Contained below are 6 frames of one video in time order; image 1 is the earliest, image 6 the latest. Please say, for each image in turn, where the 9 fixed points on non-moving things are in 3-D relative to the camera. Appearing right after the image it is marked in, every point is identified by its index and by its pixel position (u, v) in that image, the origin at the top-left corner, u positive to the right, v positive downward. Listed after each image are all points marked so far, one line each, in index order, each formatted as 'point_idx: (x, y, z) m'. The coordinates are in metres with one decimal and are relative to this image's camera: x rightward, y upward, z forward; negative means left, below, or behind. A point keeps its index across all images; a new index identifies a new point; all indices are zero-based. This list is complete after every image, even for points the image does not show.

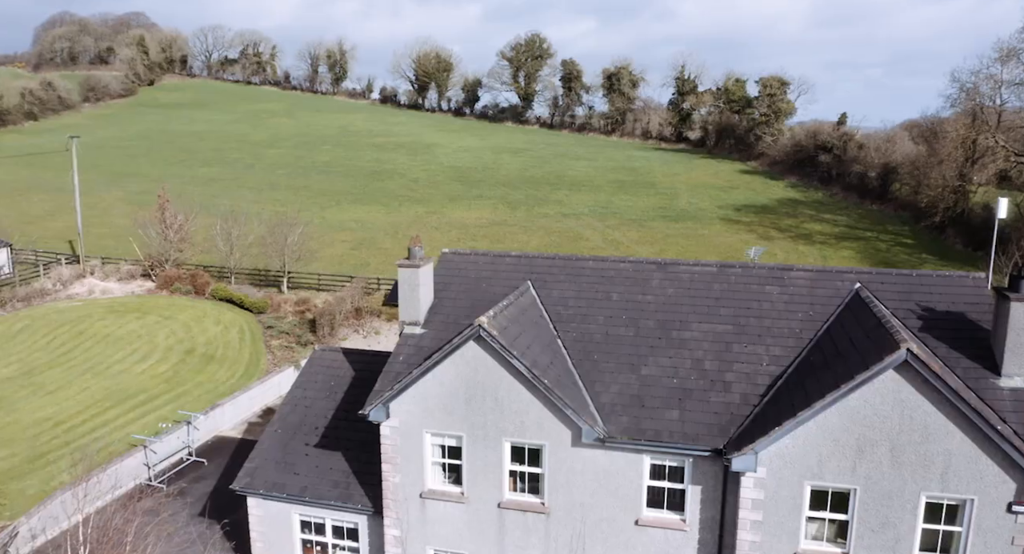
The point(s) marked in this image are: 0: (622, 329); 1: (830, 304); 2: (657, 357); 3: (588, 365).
0: (+2.5, -1.2, +17.7) m
1: (+7.0, -0.6, +17.5) m
2: (+3.1, -1.7, +16.9) m
3: (+1.6, -1.9, +17.0) m
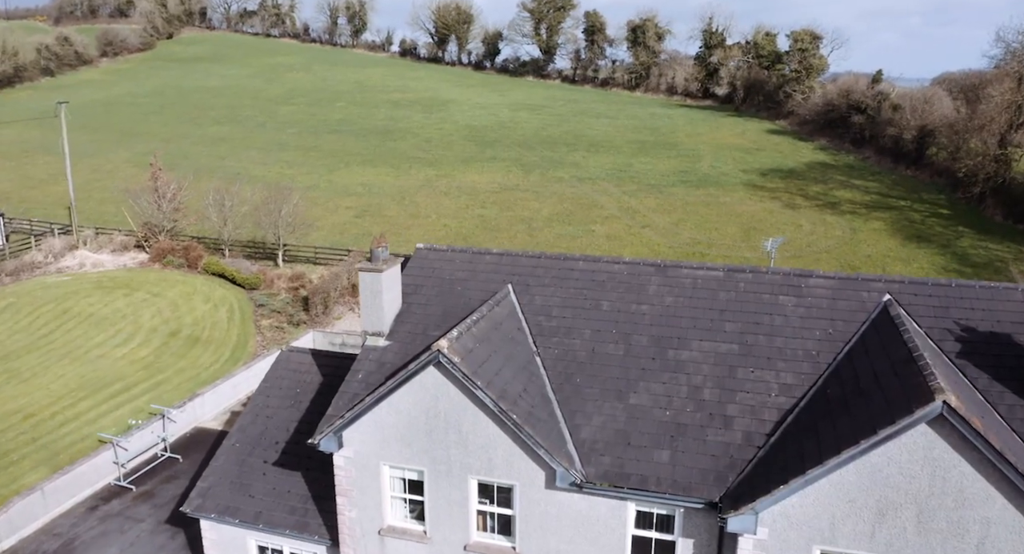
0: (+1.9, -1.3, +15.5) m
1: (+6.4, -0.8, +15.1) m
2: (+2.5, -1.9, +14.7) m
3: (+1.1, -2.1, +14.8) m
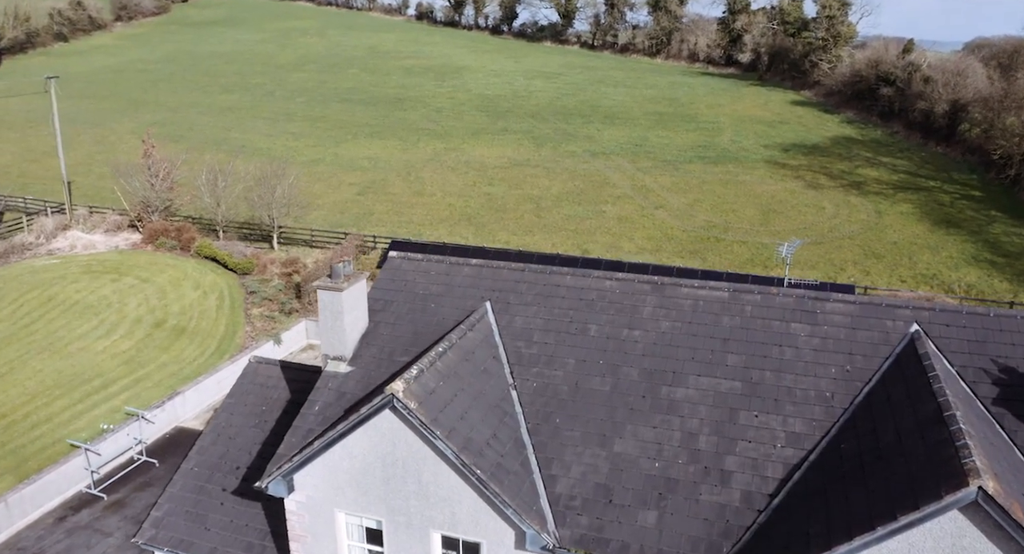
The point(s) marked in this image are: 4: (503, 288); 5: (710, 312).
0: (+1.4, -1.8, +13.7) m
1: (+5.9, -1.3, +13.2) m
2: (+2.0, -2.4, +12.9) m
3: (+0.6, -2.5, +13.1) m
4: (-0.2, -0.2, +15.6) m
5: (+3.5, -0.6, +14.3) m
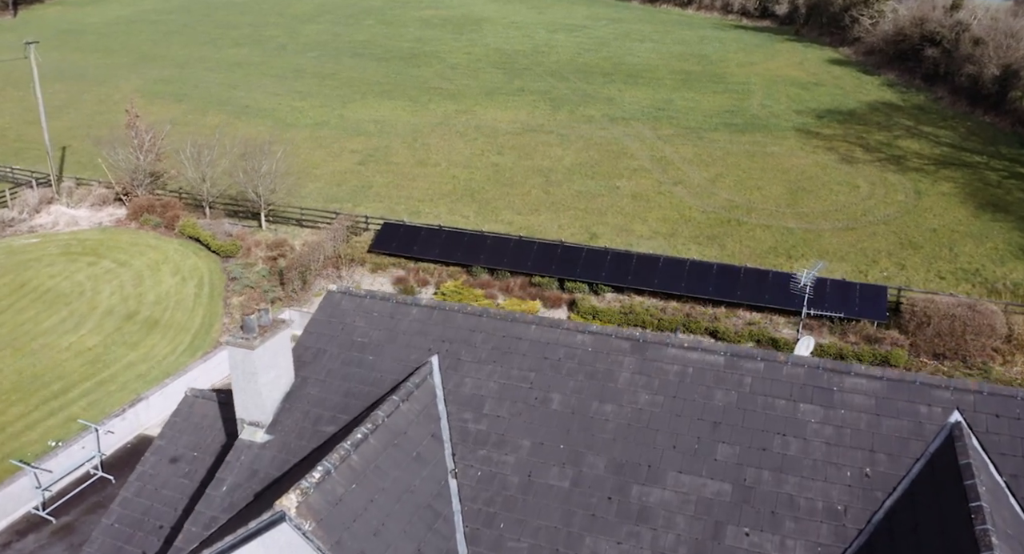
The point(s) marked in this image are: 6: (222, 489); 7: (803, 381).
0: (+0.6, -2.7, +11.2) m
1: (+5.1, -2.3, +10.4) m
2: (+1.1, -3.4, +10.4) m
3: (-0.3, -3.5, +10.6) m
4: (-0.9, -1.0, +13.1) m
5: (+2.7, -1.6, +11.6) m
6: (-4.4, -3.2, +12.0) m
7: (+4.1, -1.5, +11.3) m
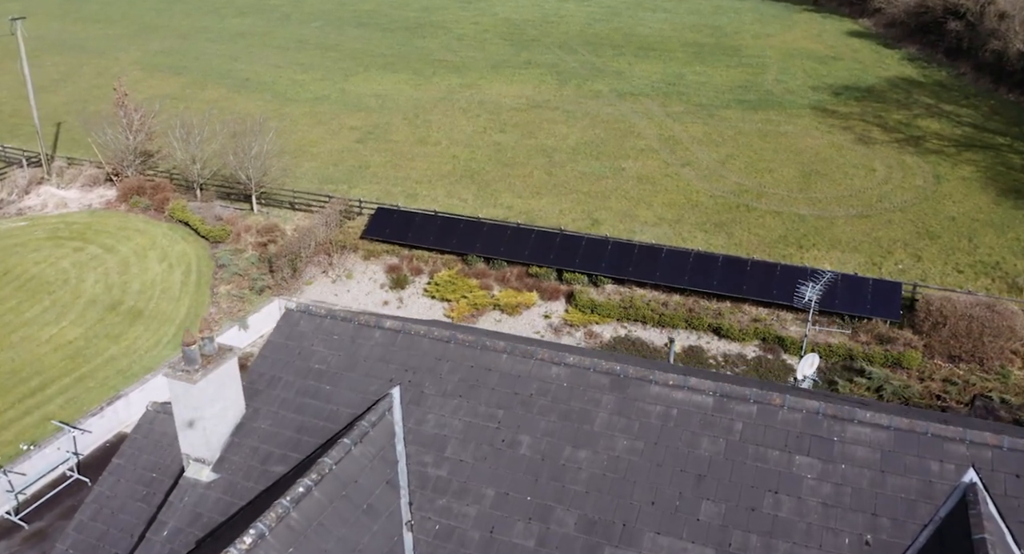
0: (+0.1, -3.1, +10.1) m
1: (+4.6, -2.8, +9.2) m
2: (+0.6, -3.8, +9.3) m
3: (-0.8, -3.9, +9.6) m
4: (-1.4, -1.4, +11.9) m
5: (+2.2, -2.0, +10.4) m
6: (-4.9, -3.6, +11.1) m
7: (+3.6, -1.9, +10.1) m
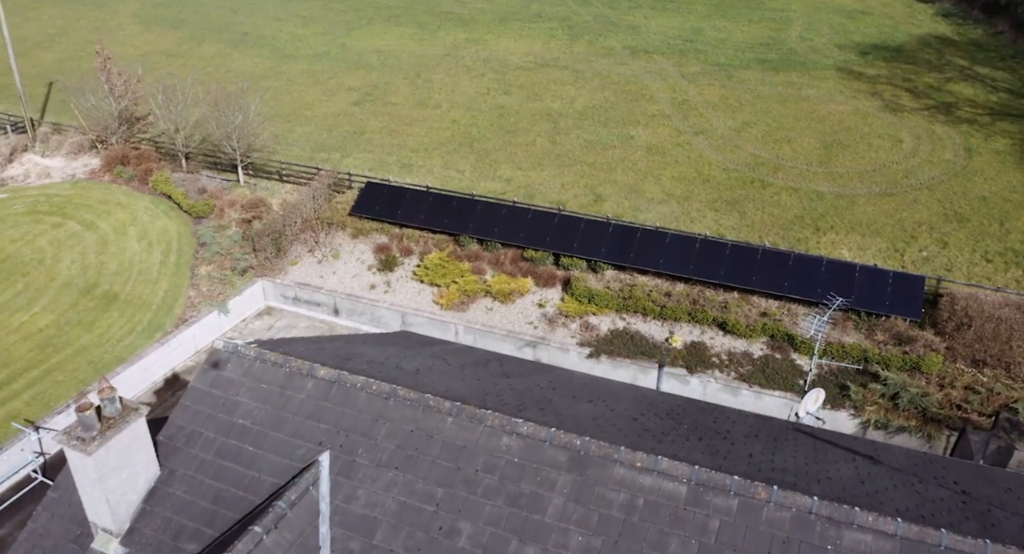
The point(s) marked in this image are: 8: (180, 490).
0: (-0.6, -3.9, +8.6) m
1: (+3.8, -3.6, +7.6) m
2: (-0.2, -4.7, +7.9) m
3: (-1.6, -4.7, +8.2) m
4: (-2.1, -2.0, +10.4) m
5: (+1.5, -2.7, +8.8) m
6: (-5.6, -4.2, +9.7) m
7: (+2.9, -2.7, +8.5) m
8: (-4.3, -2.8, +10.5) m
